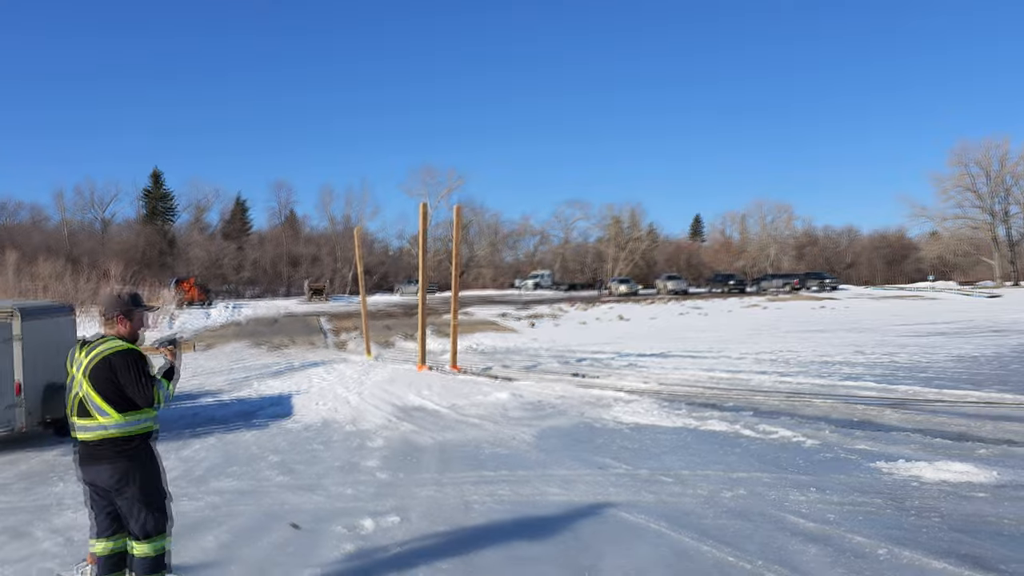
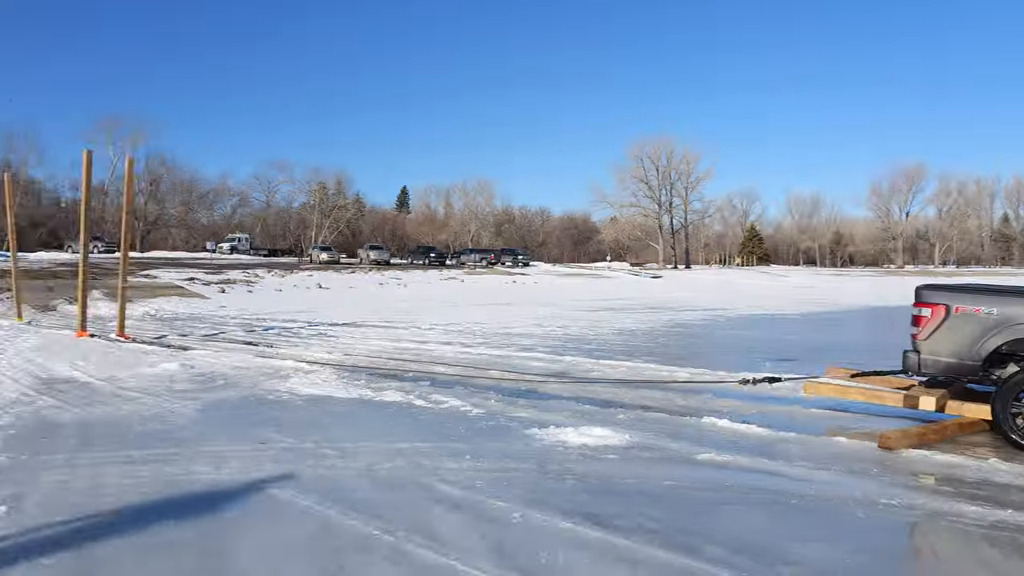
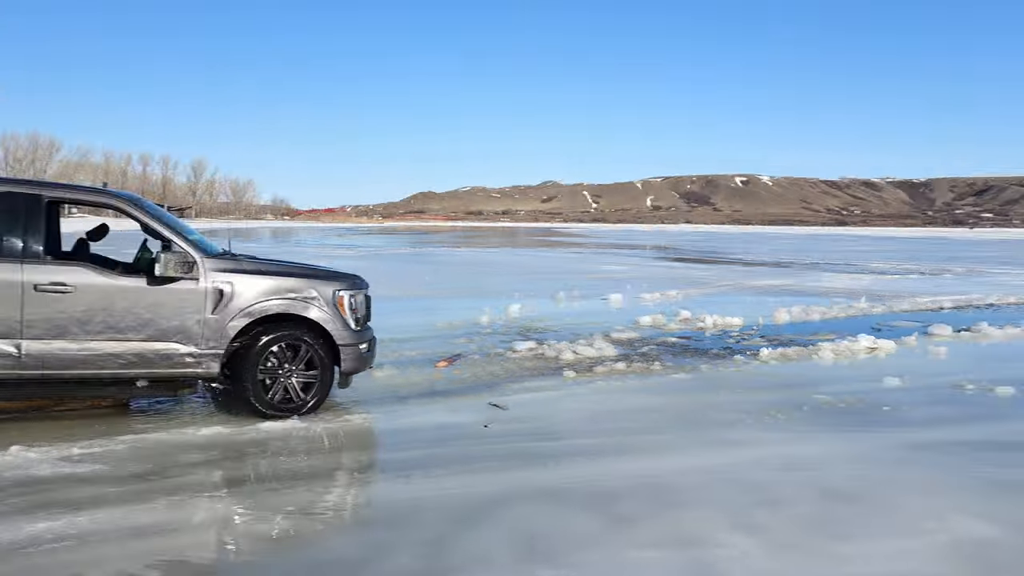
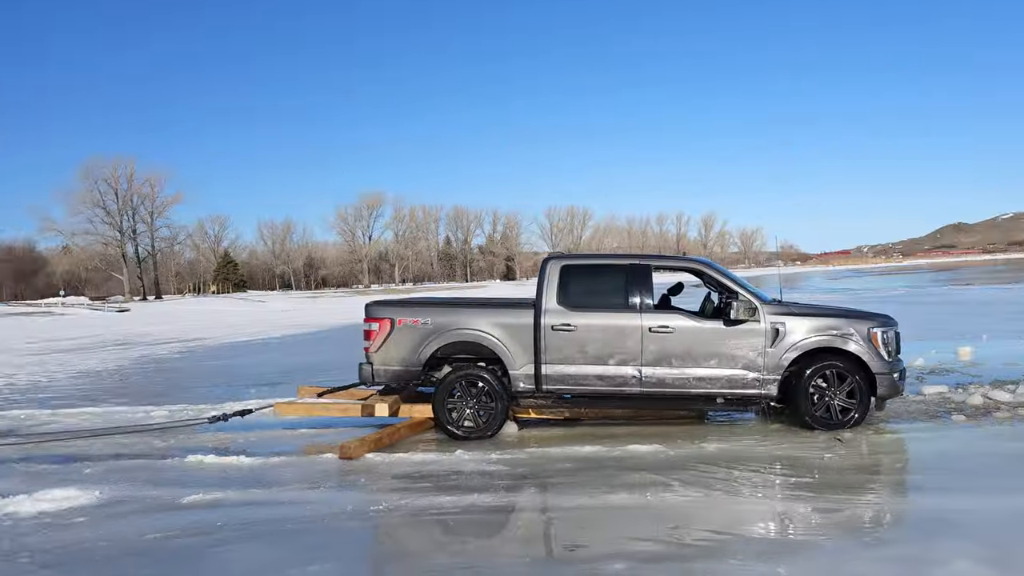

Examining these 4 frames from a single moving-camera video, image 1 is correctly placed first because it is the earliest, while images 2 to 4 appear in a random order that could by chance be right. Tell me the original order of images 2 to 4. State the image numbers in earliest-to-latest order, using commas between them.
2, 4, 3
